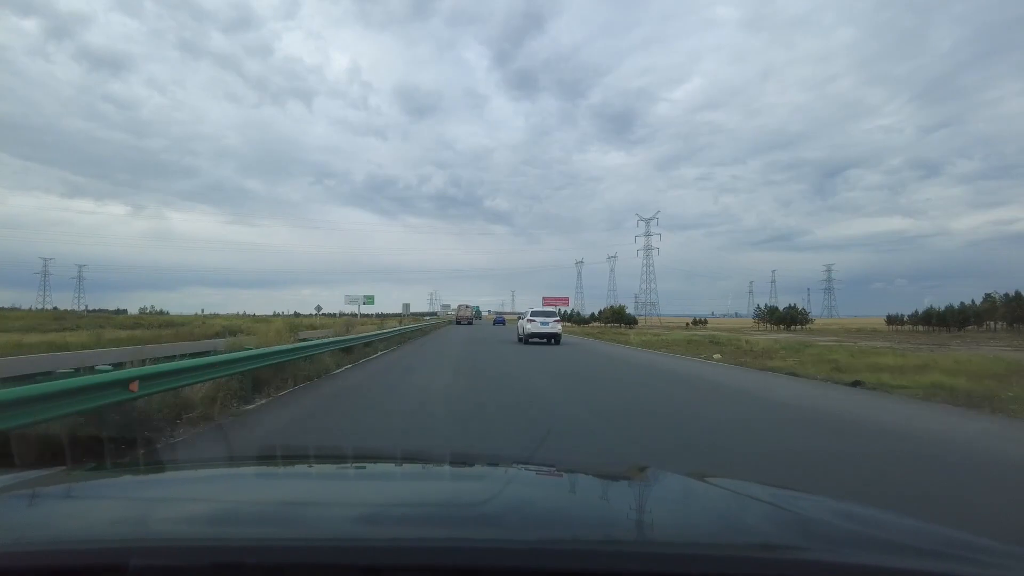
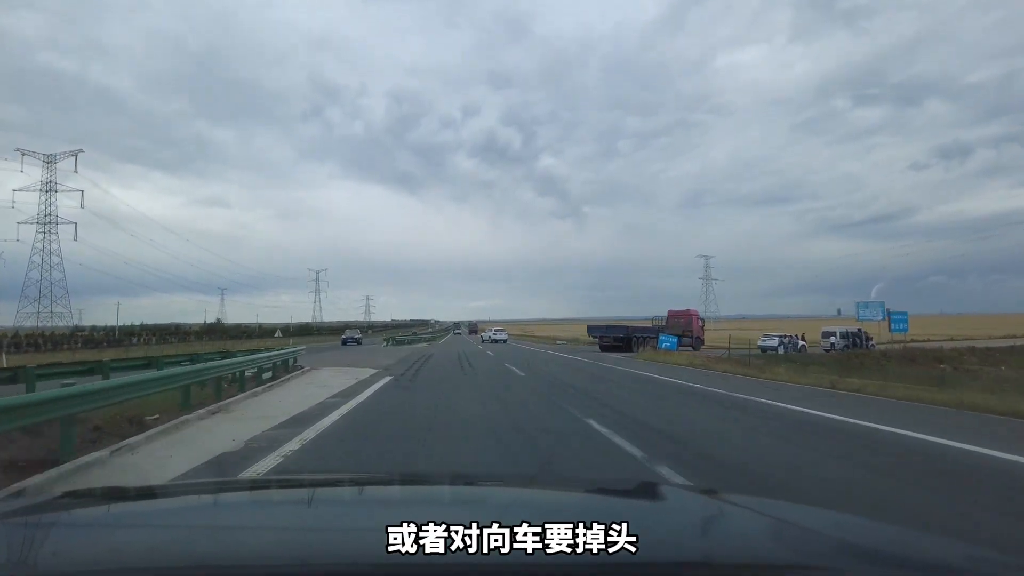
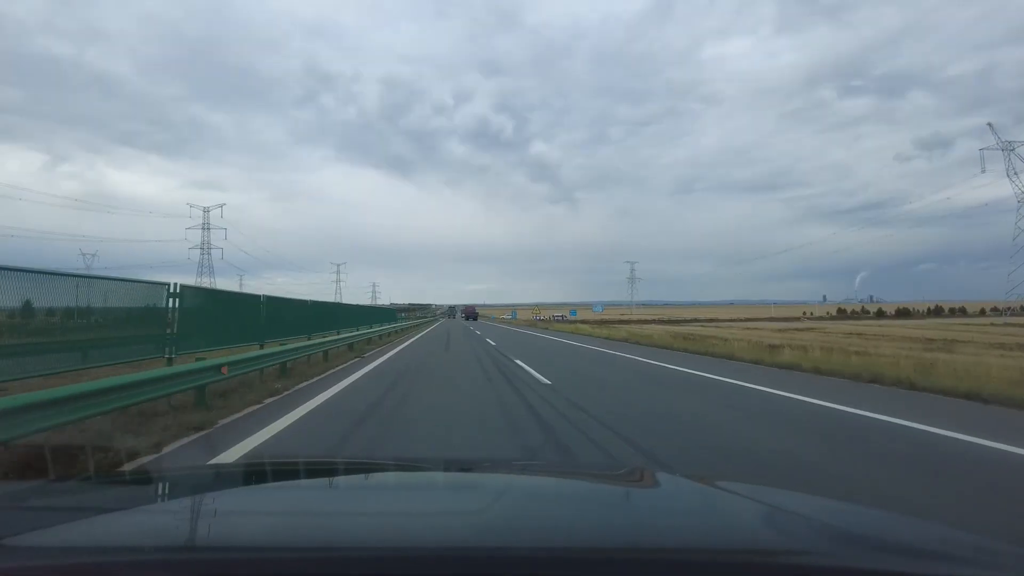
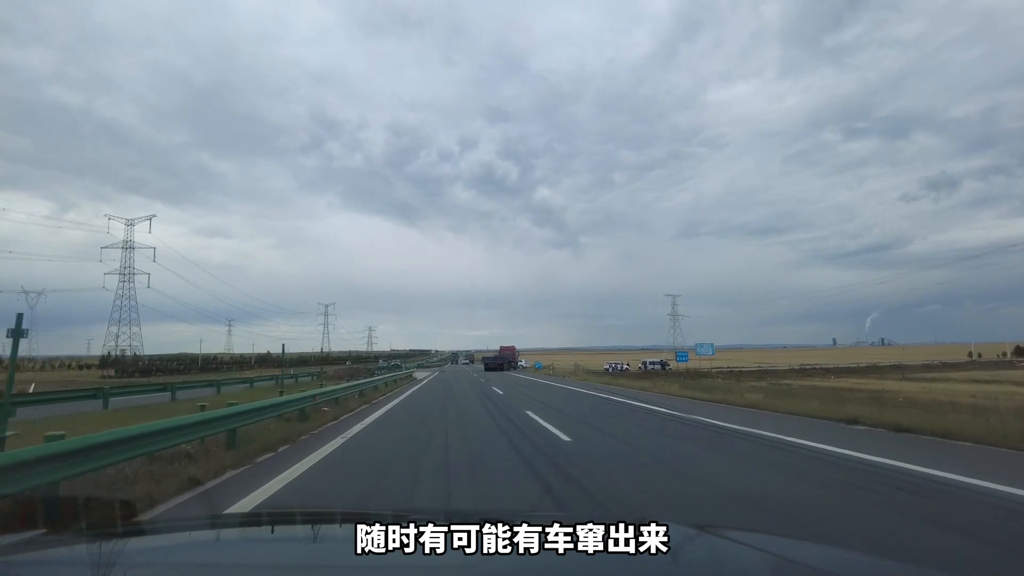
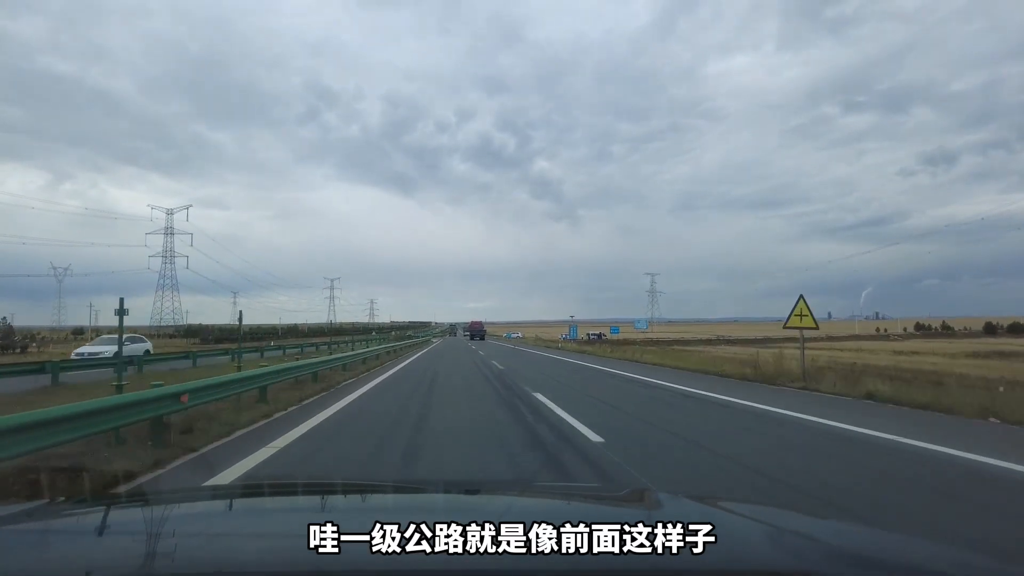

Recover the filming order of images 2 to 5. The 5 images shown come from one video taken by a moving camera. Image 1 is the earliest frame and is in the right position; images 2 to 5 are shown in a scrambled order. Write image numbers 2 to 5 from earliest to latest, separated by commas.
3, 5, 4, 2
